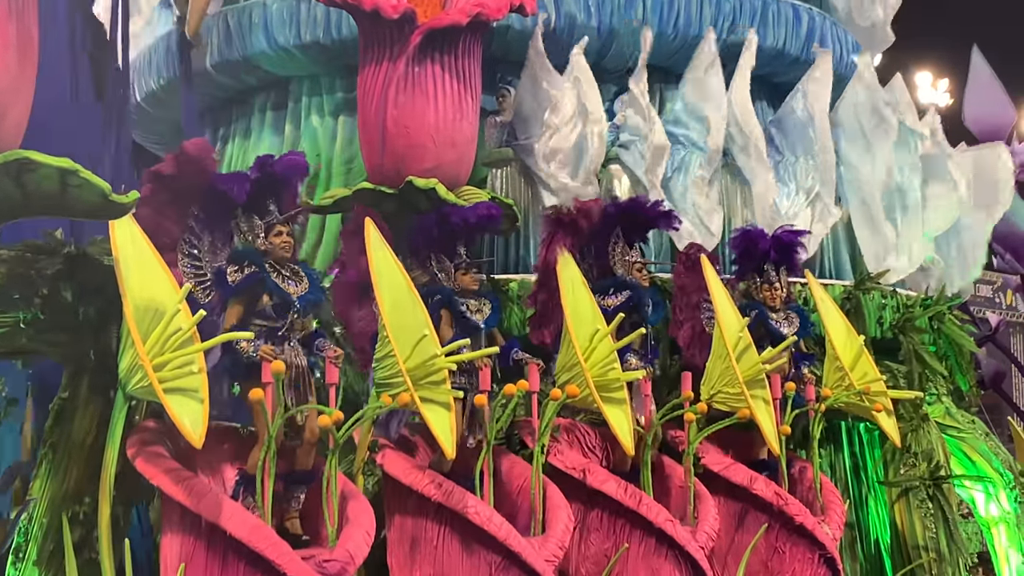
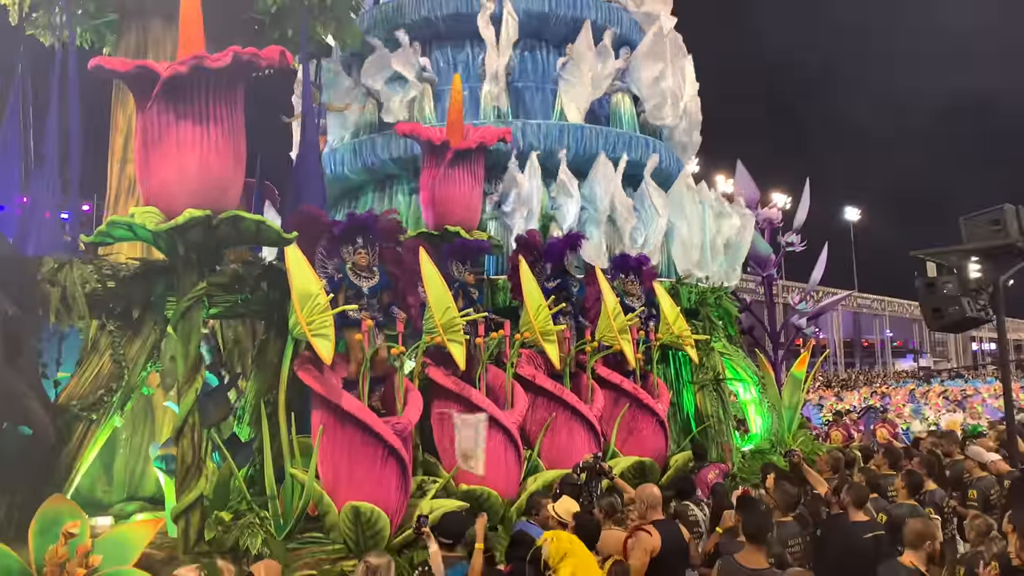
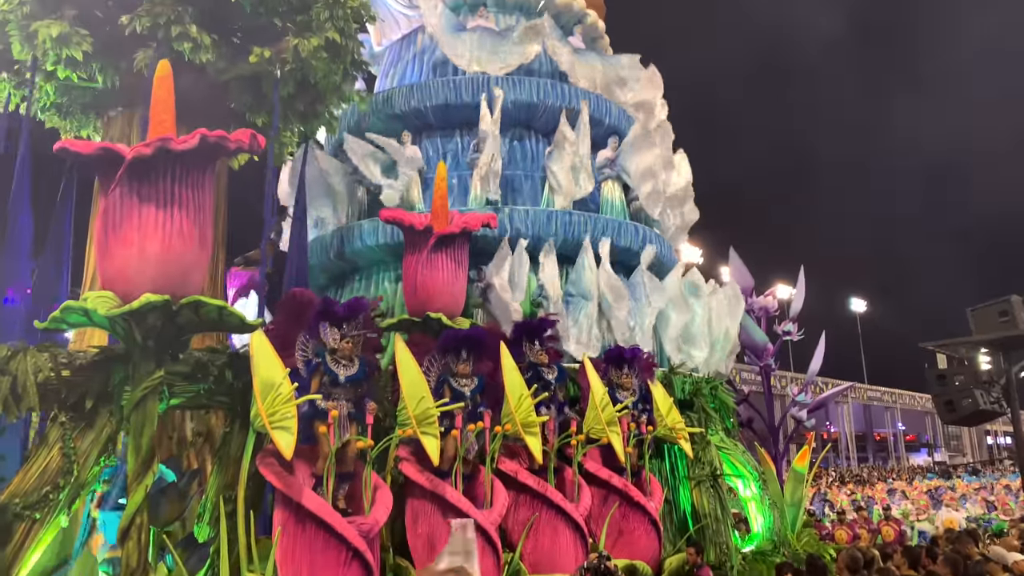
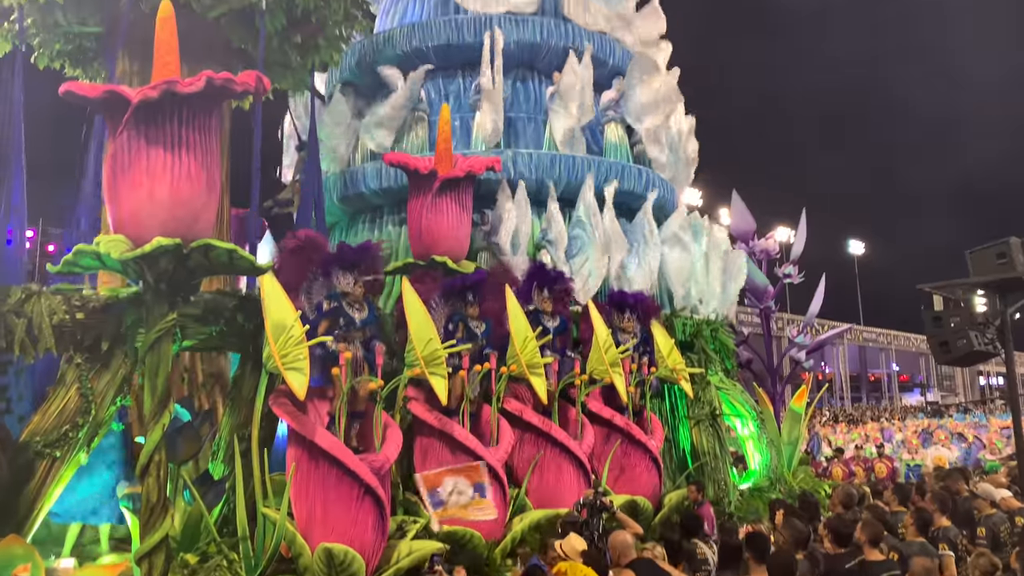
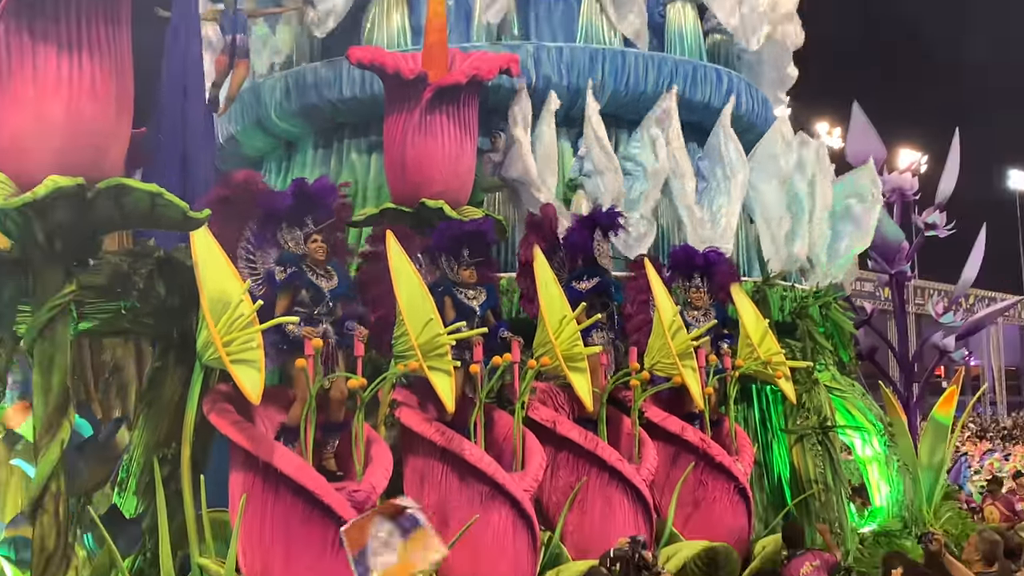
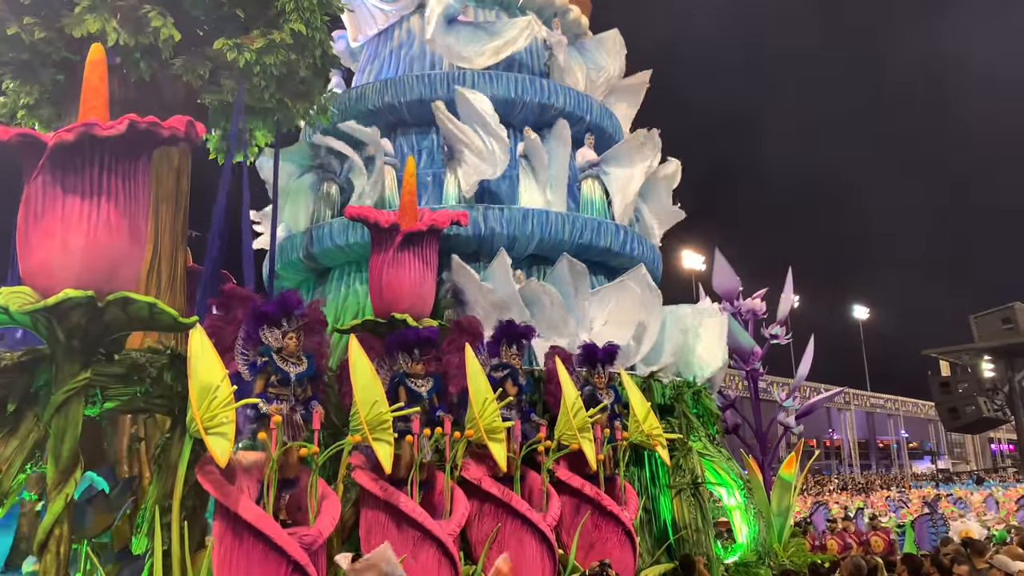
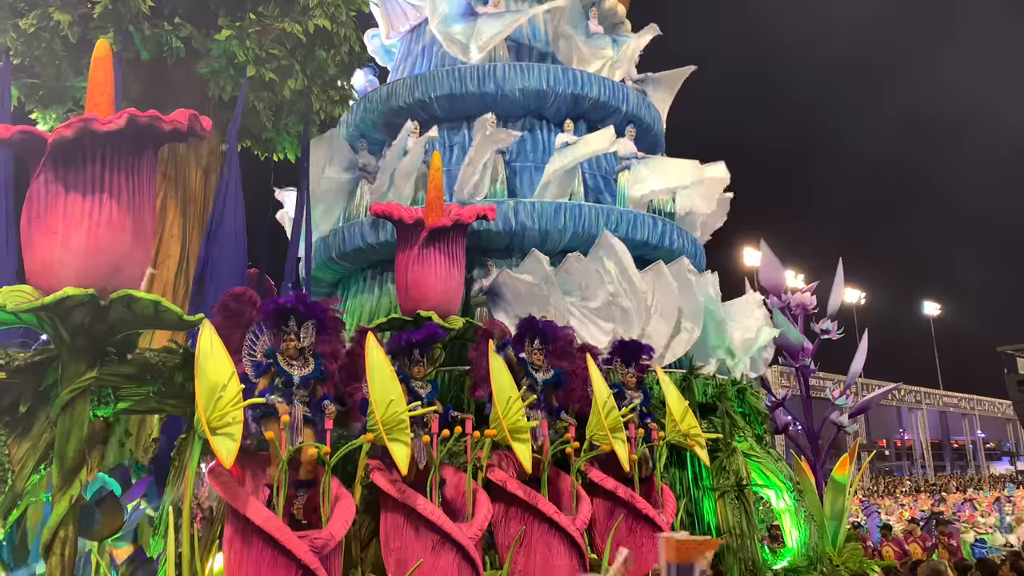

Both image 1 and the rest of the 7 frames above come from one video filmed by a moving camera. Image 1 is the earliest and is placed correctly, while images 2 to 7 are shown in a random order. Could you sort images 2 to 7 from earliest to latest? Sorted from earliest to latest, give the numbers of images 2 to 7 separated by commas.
5, 2, 4, 3, 6, 7
